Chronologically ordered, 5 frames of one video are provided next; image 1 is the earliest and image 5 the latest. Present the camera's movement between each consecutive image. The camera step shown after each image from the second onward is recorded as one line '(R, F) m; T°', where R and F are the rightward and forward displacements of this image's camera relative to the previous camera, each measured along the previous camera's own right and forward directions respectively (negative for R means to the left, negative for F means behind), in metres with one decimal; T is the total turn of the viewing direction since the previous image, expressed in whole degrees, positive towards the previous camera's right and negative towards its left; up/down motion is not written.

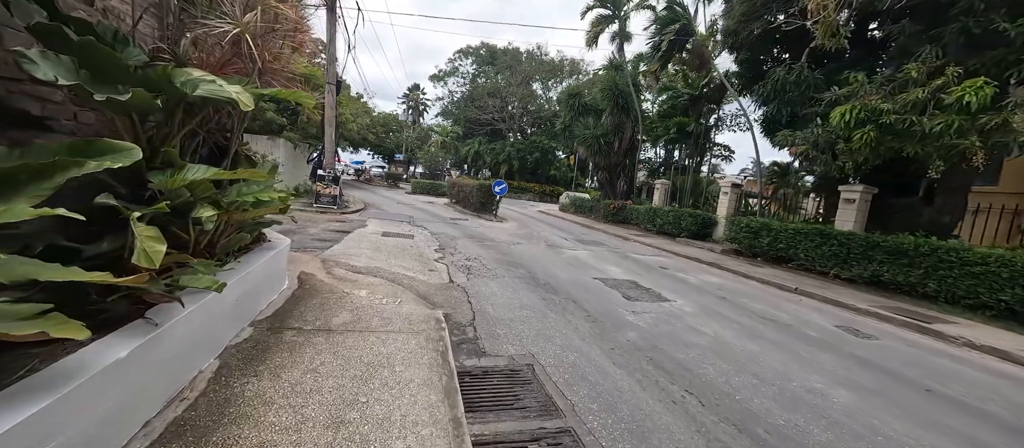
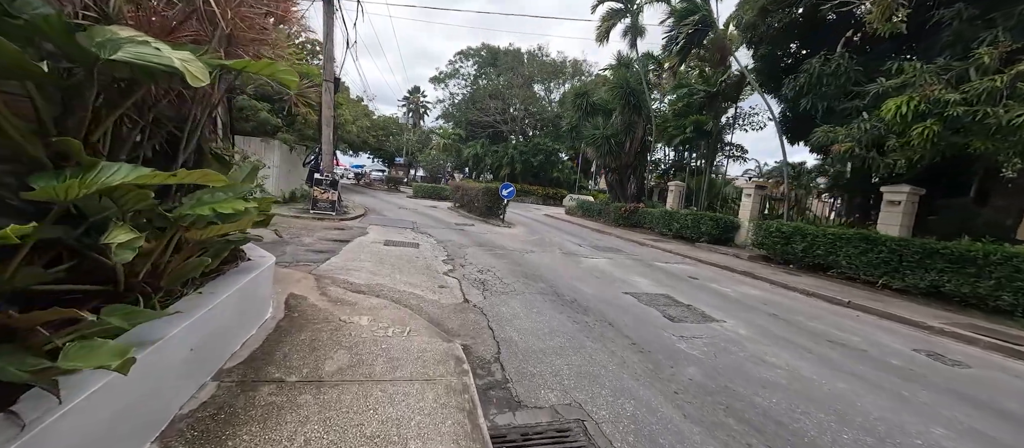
(-0.3, +0.9) m; 0°
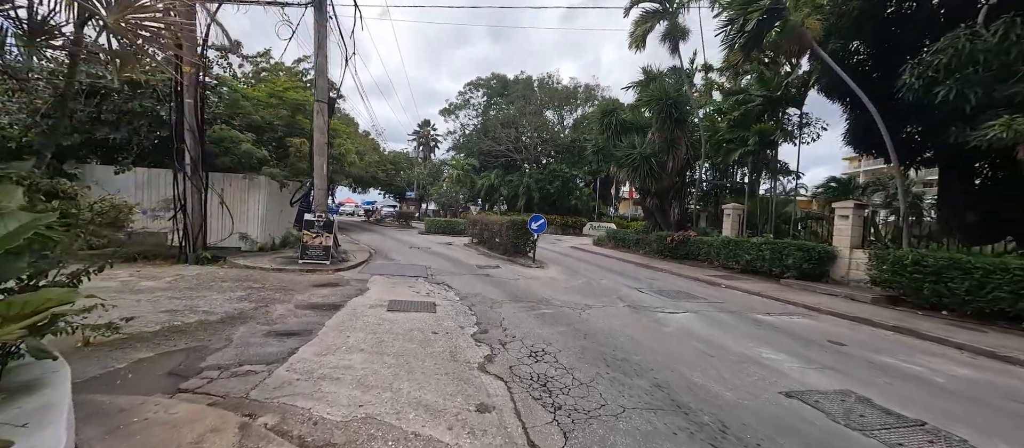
(-0.6, +2.6) m; -2°
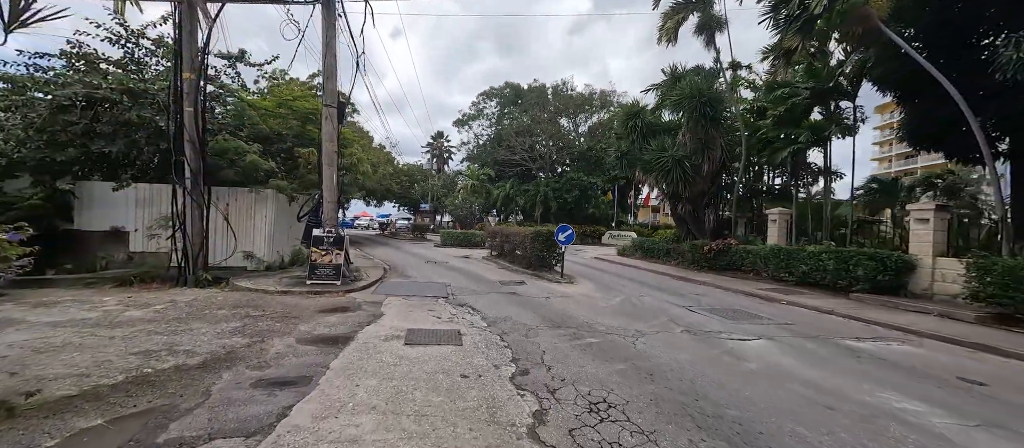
(-0.4, +1.1) m; -2°
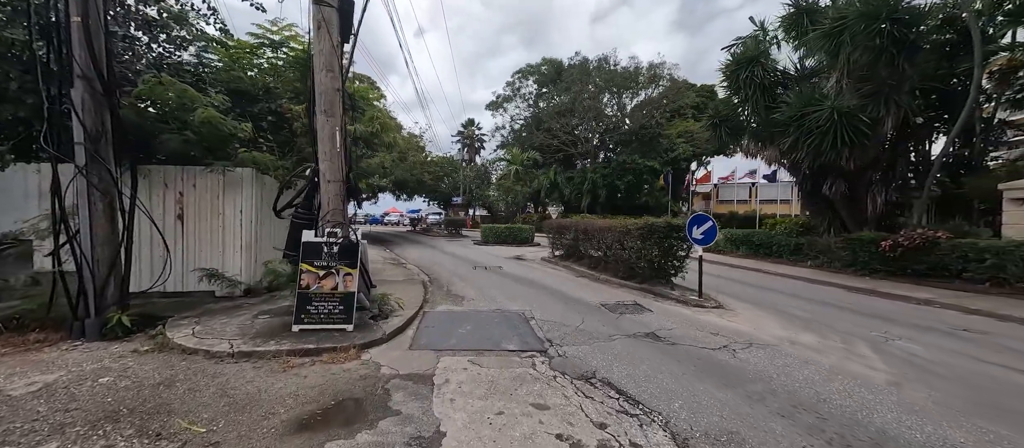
(-1.6, +4.5) m; -4°
